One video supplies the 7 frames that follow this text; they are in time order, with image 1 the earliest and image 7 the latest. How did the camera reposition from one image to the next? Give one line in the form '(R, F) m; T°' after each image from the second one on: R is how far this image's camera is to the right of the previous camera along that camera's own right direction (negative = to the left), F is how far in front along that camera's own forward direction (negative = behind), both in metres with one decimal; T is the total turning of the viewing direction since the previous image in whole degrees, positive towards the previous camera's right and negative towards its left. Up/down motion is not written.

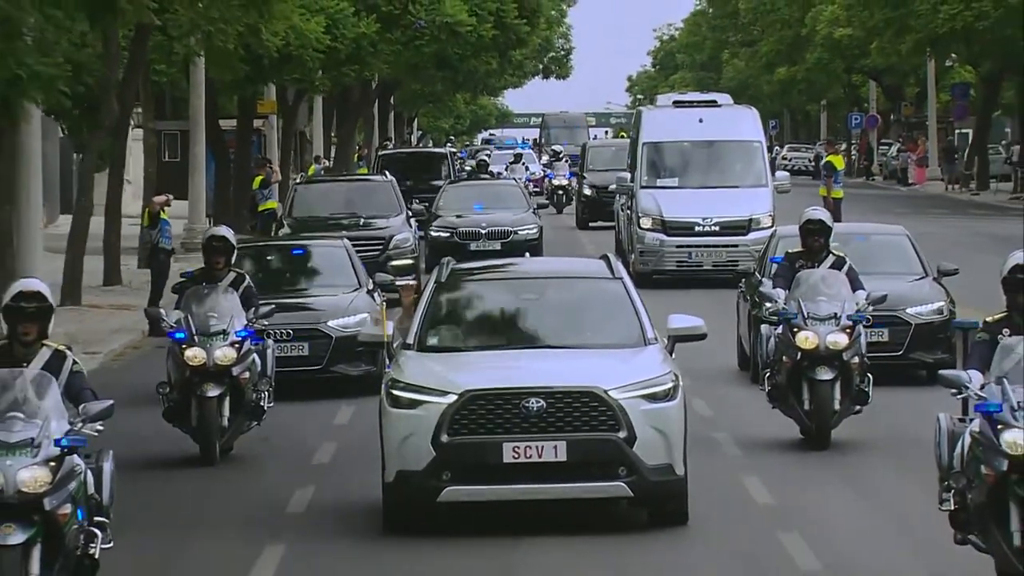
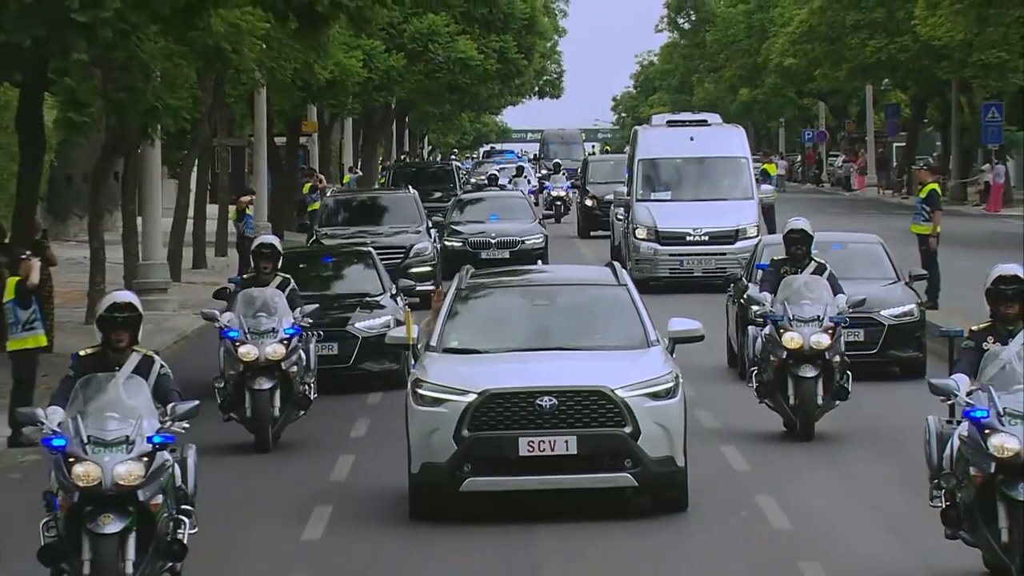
(0.0, -1.0) m; -1°
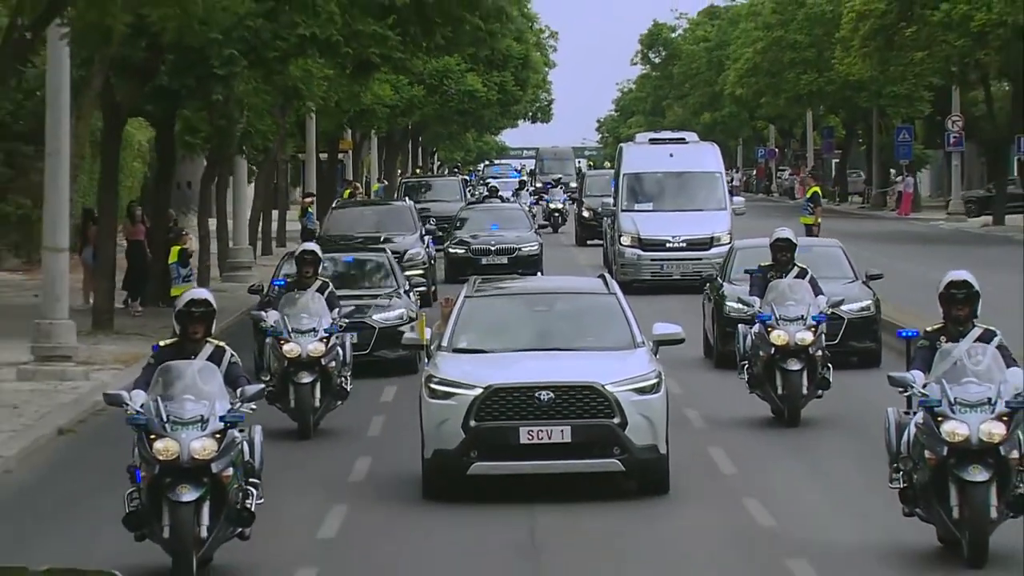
(0.0, -1.3) m; 0°
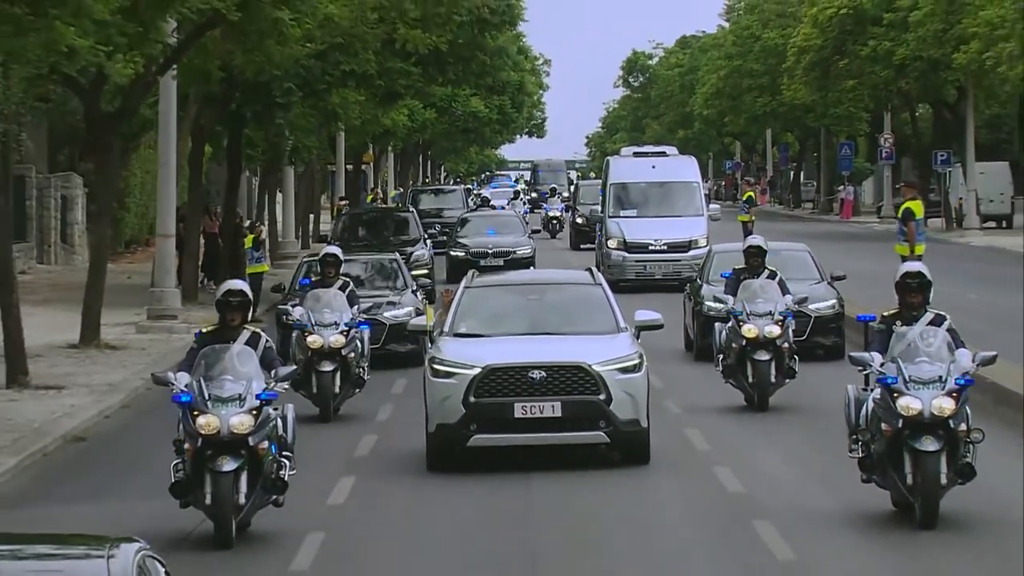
(0.0, -1.2) m; 0°
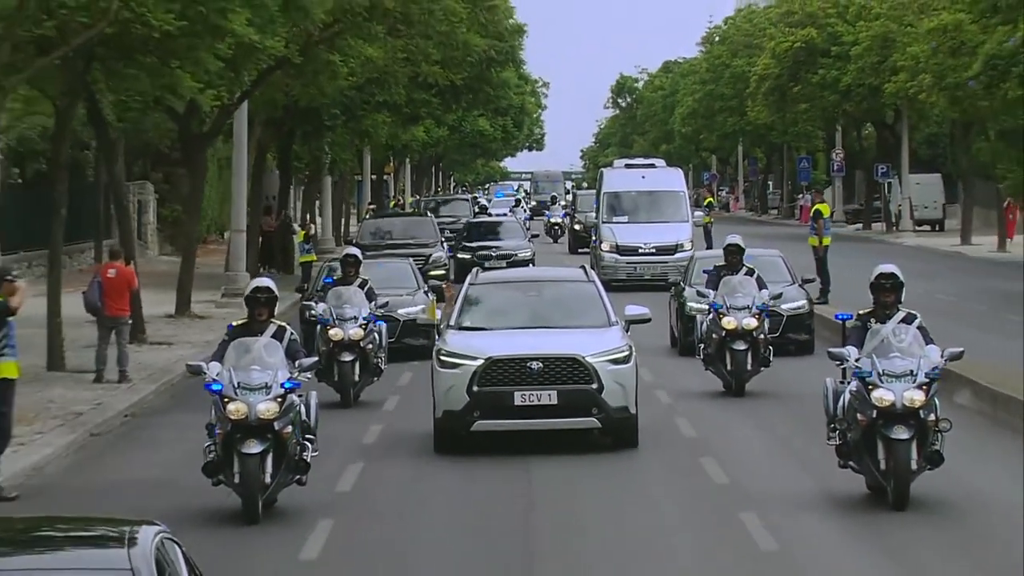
(0.0, -1.2) m; 0°
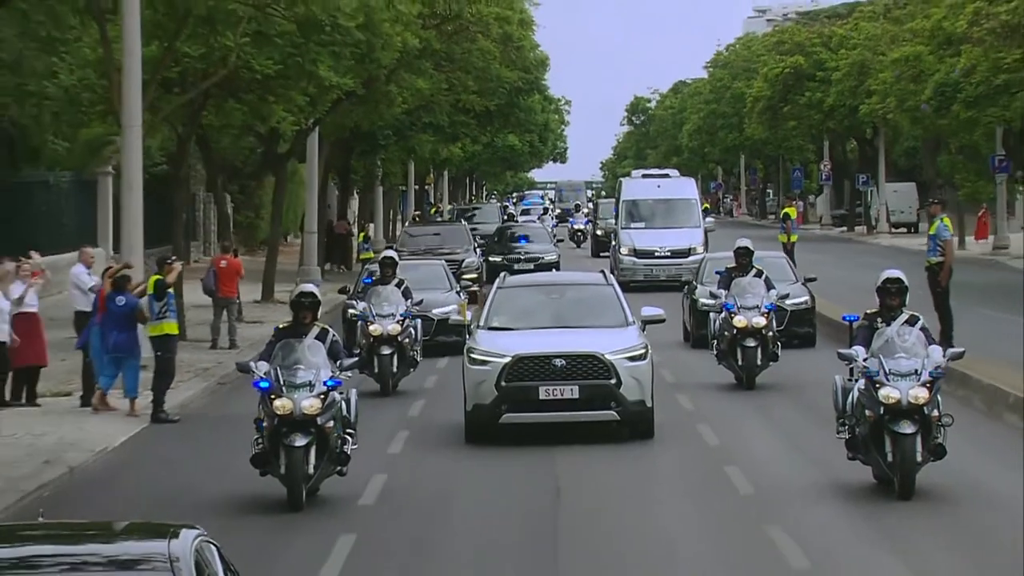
(0.0, -1.2) m; -1°
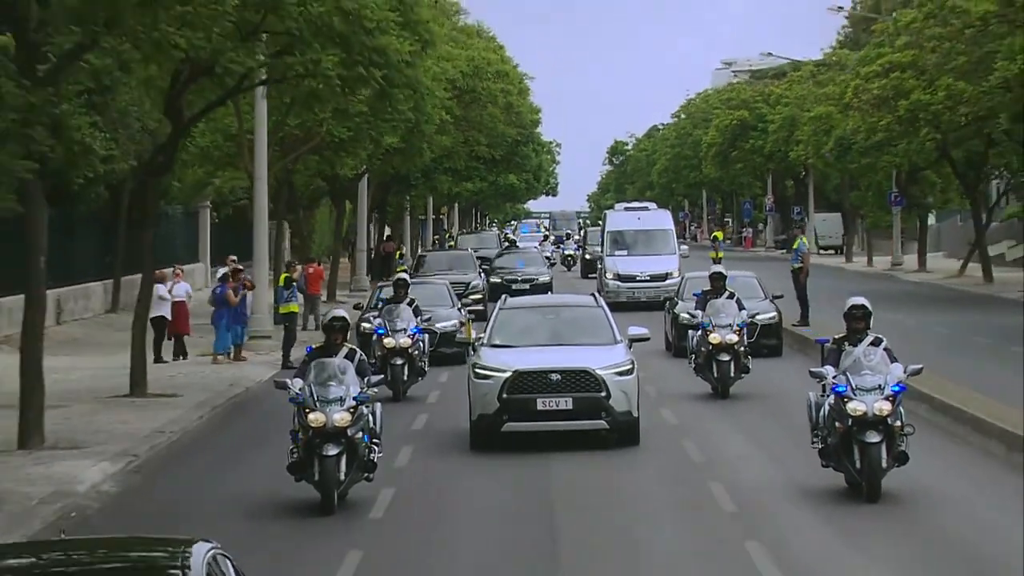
(0.0, -2.3) m; 0°
